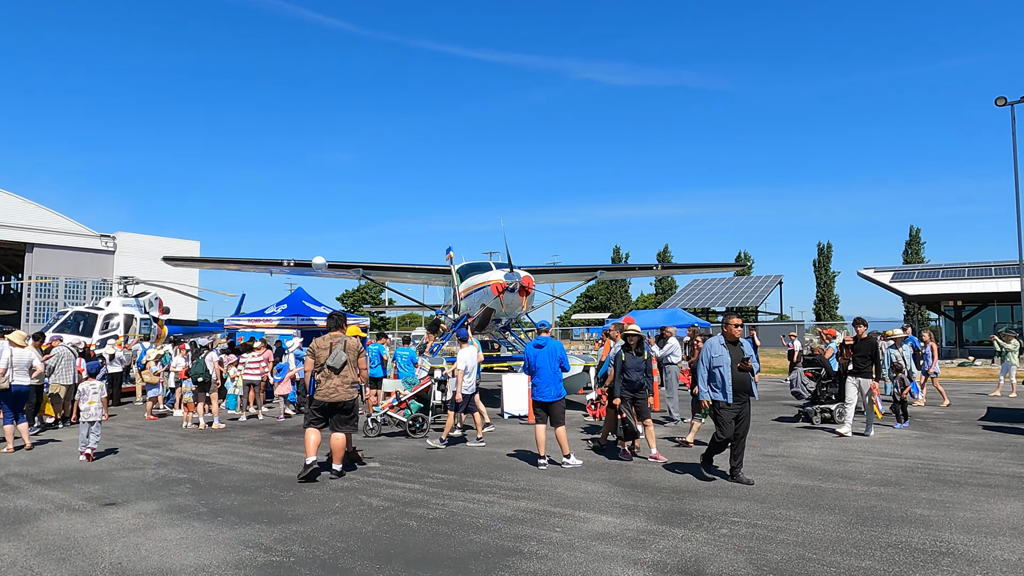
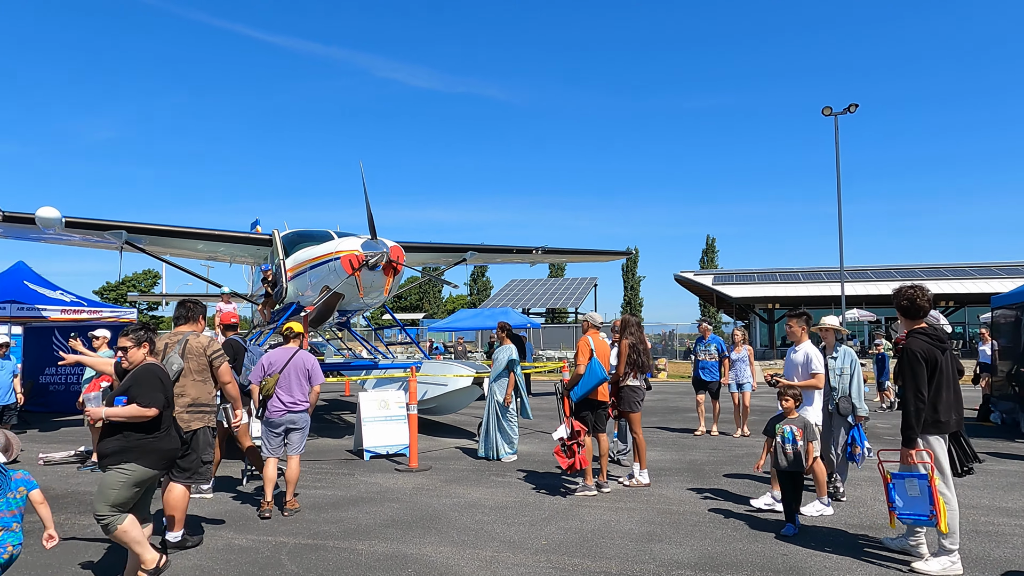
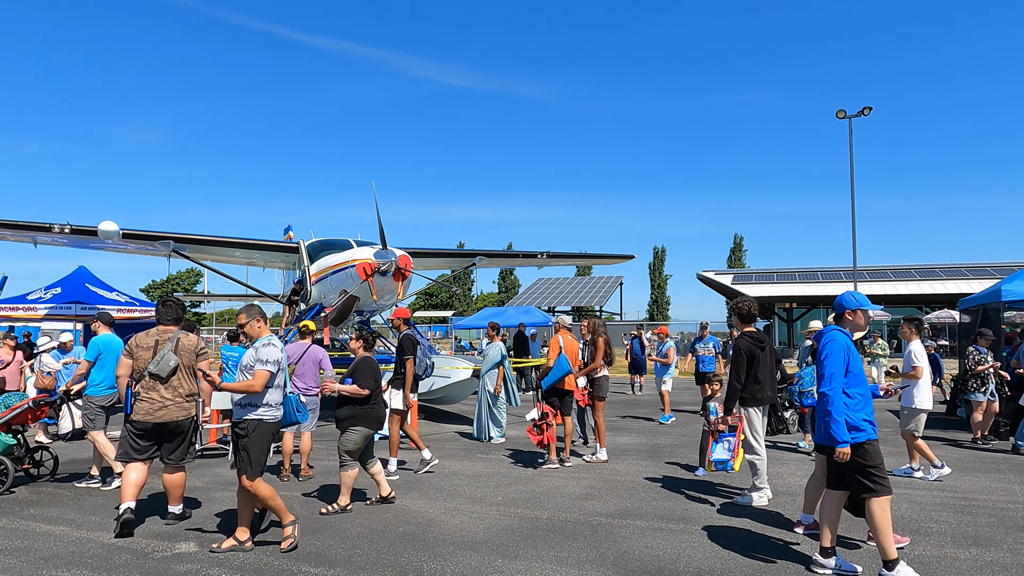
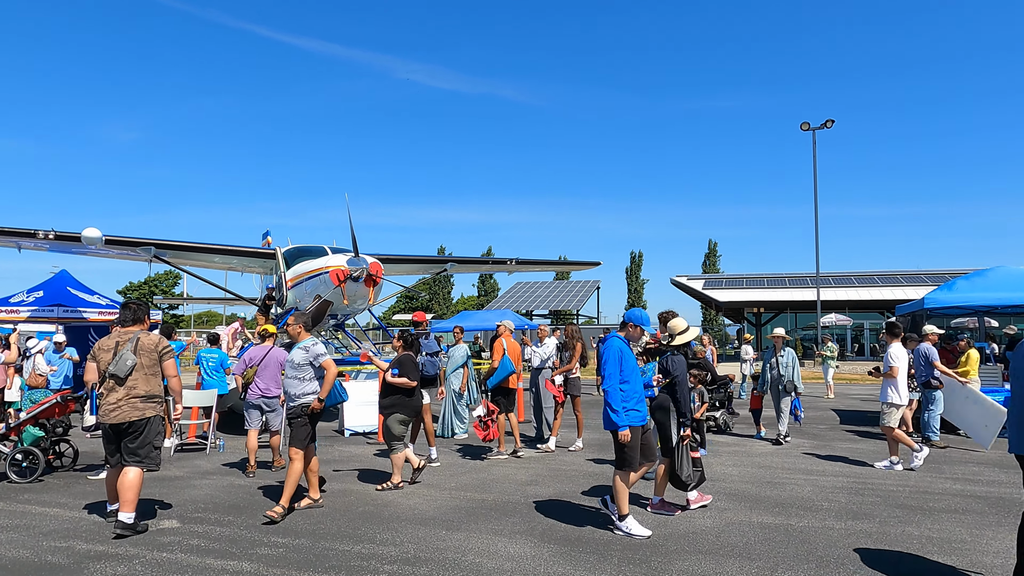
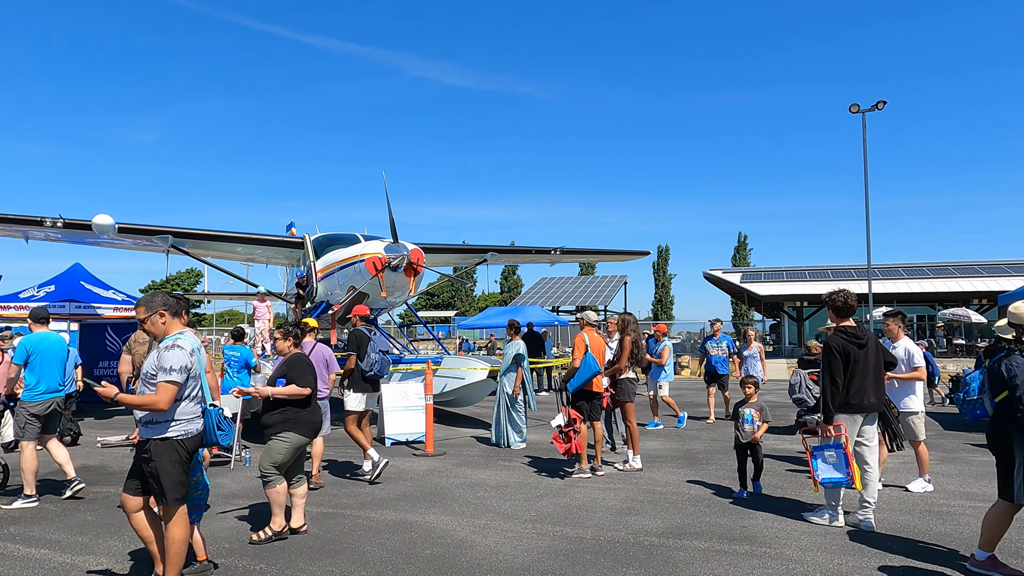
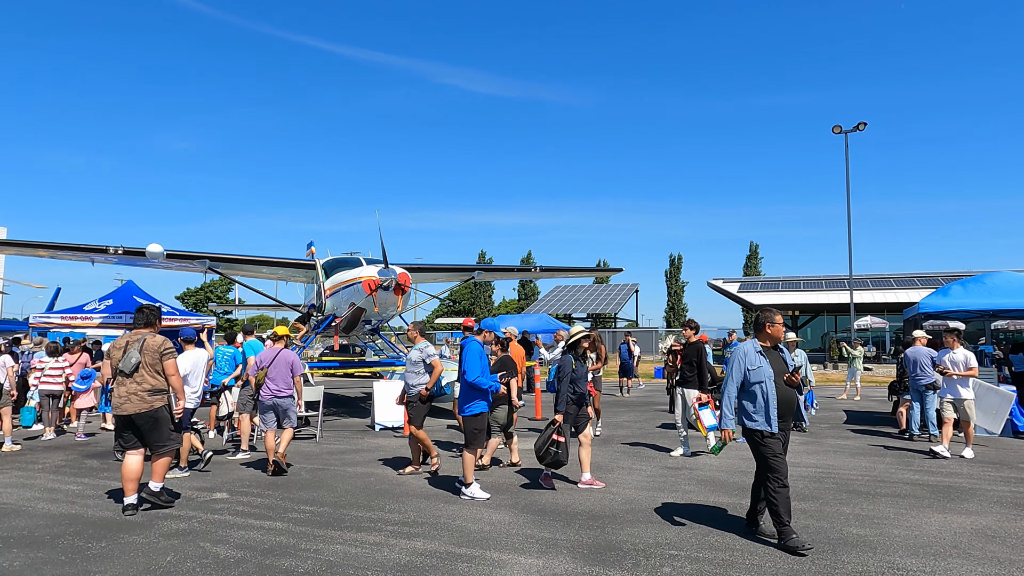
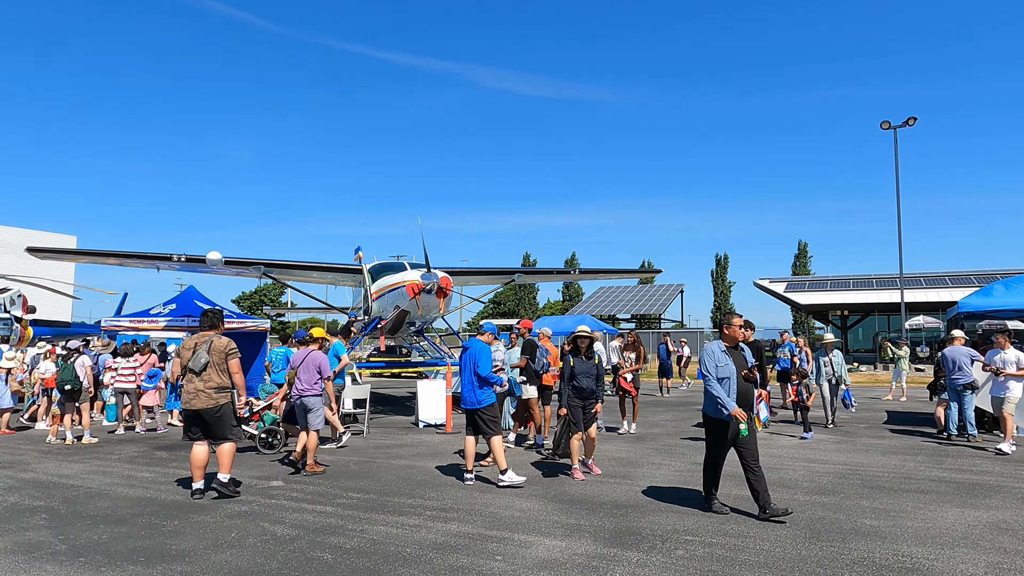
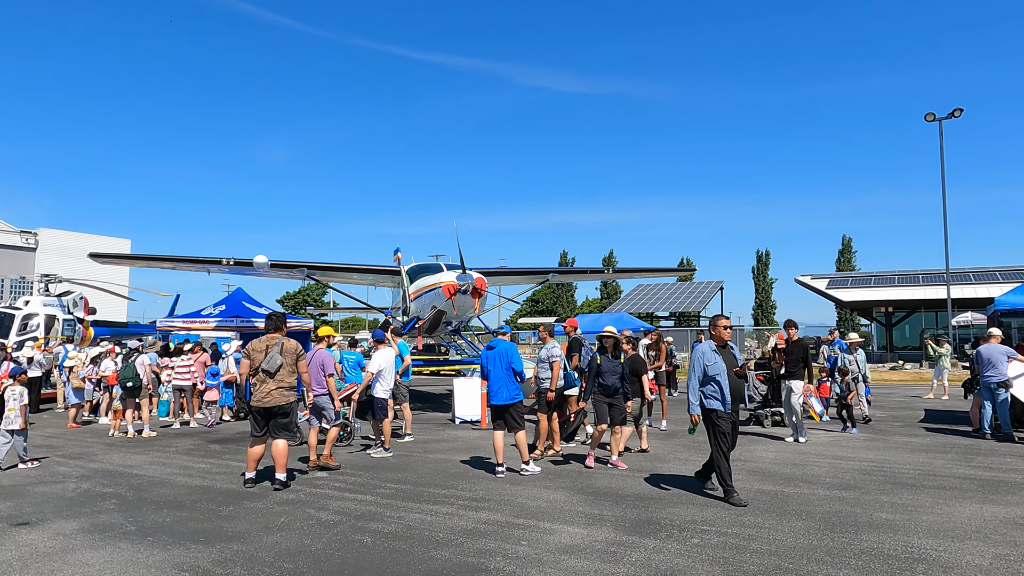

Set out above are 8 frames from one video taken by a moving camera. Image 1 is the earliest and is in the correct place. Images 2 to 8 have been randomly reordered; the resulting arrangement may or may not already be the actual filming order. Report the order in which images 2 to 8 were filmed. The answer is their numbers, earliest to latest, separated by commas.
8, 7, 6, 4, 3, 5, 2
